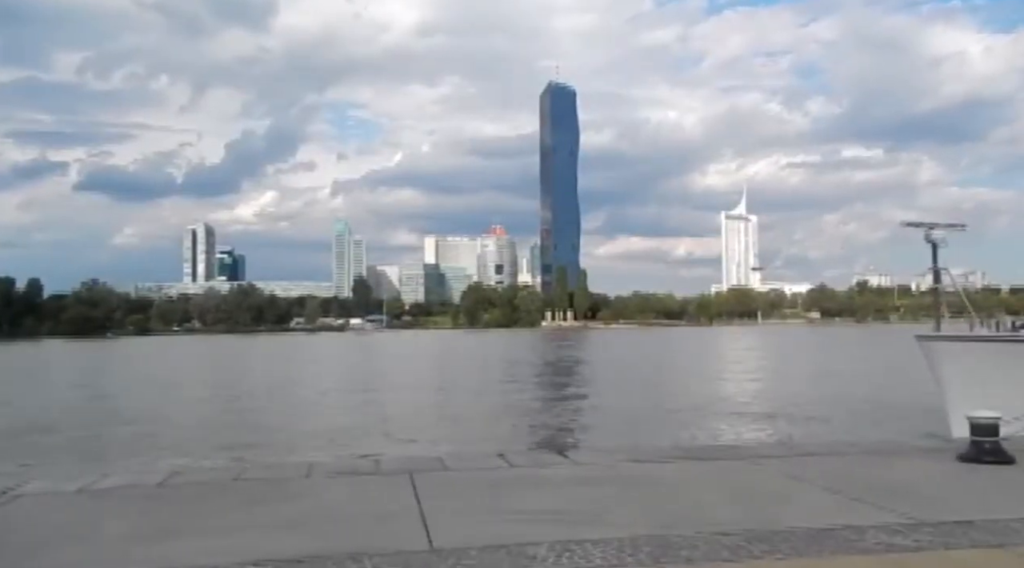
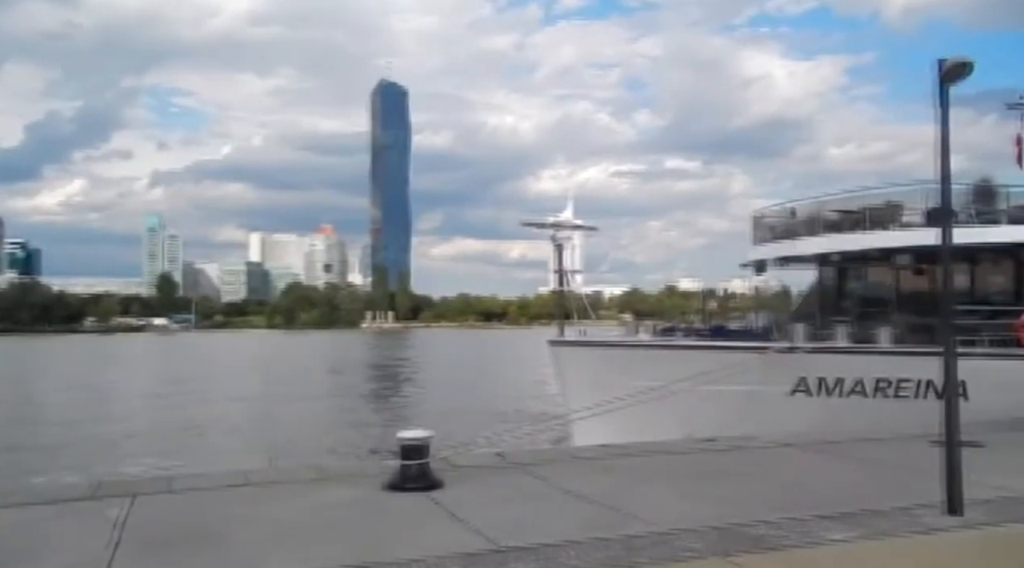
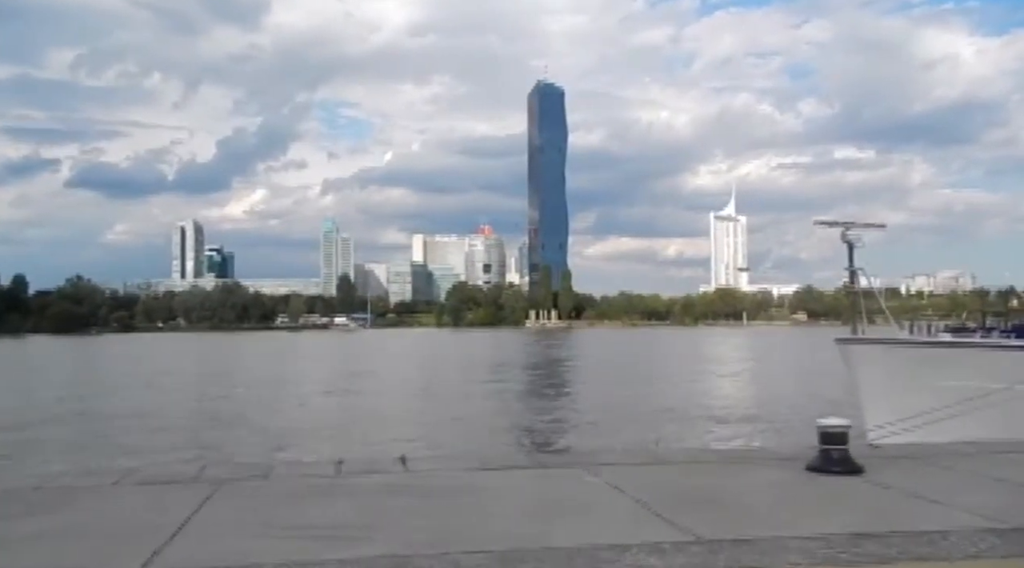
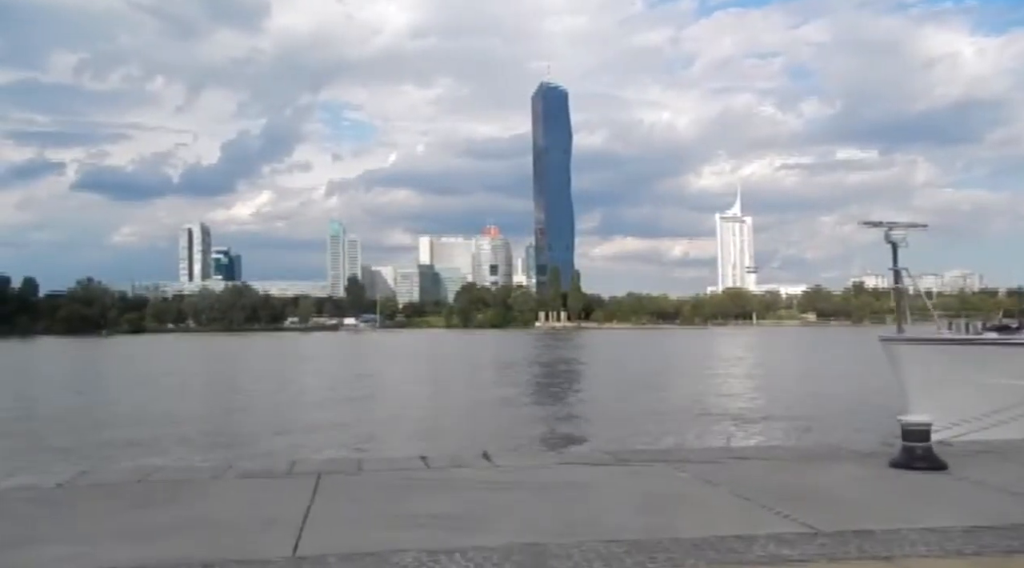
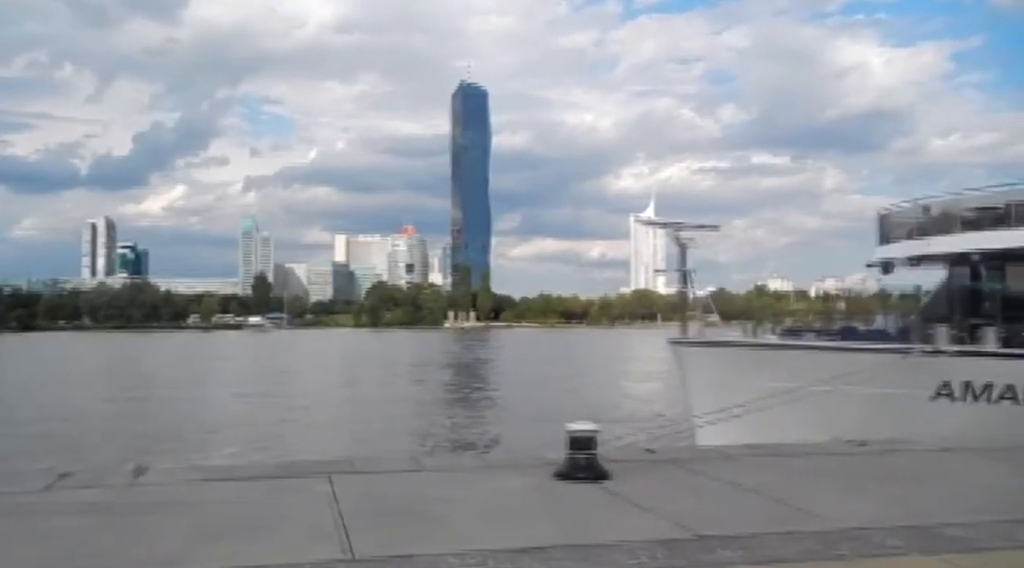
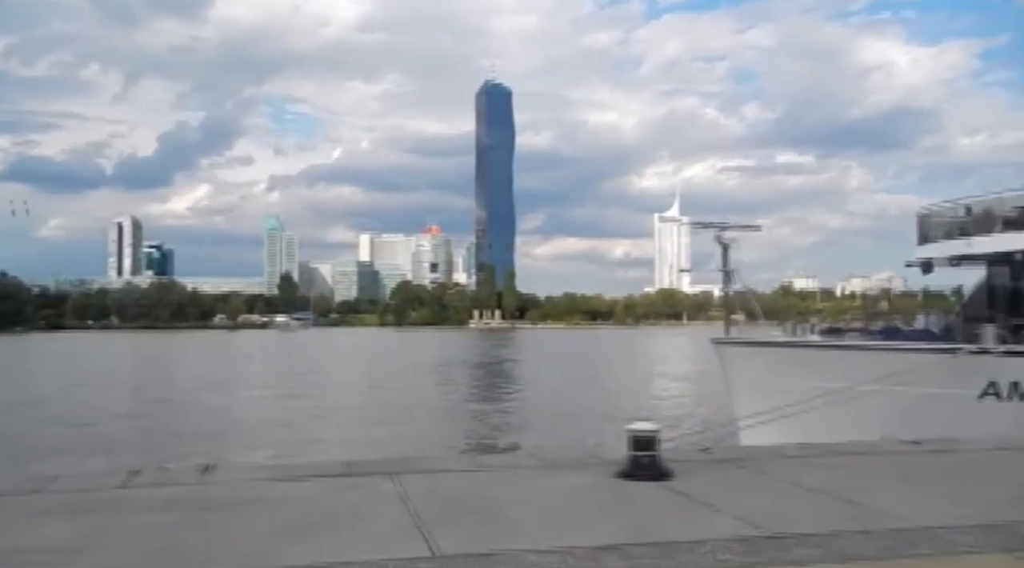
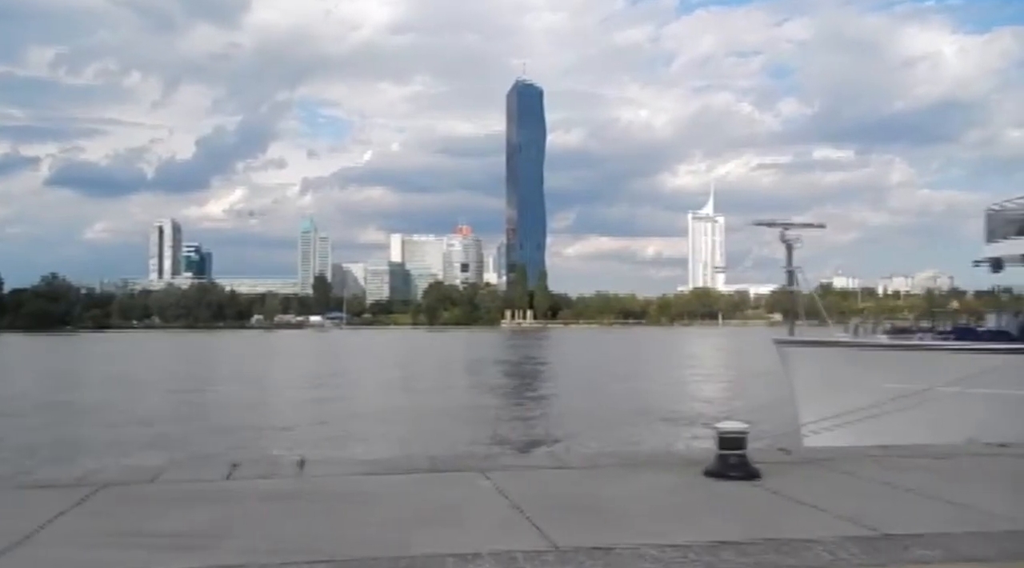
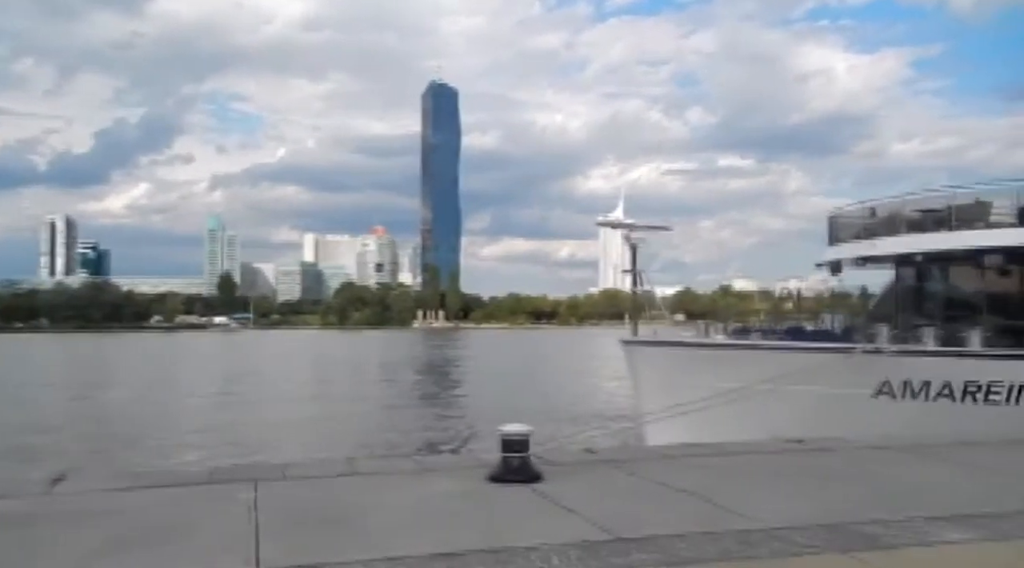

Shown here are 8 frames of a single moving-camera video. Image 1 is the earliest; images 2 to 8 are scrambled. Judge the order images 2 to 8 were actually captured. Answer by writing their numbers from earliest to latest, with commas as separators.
4, 3, 7, 6, 5, 8, 2
